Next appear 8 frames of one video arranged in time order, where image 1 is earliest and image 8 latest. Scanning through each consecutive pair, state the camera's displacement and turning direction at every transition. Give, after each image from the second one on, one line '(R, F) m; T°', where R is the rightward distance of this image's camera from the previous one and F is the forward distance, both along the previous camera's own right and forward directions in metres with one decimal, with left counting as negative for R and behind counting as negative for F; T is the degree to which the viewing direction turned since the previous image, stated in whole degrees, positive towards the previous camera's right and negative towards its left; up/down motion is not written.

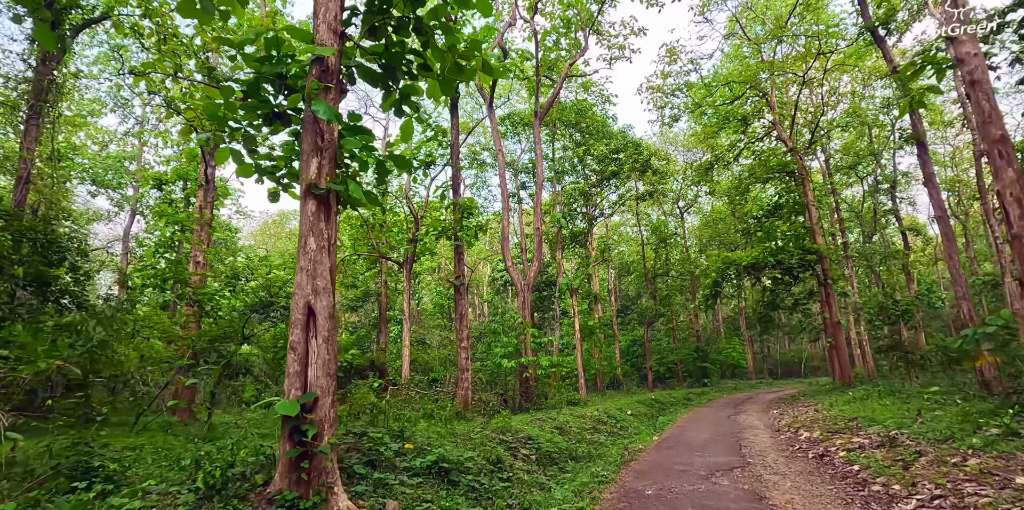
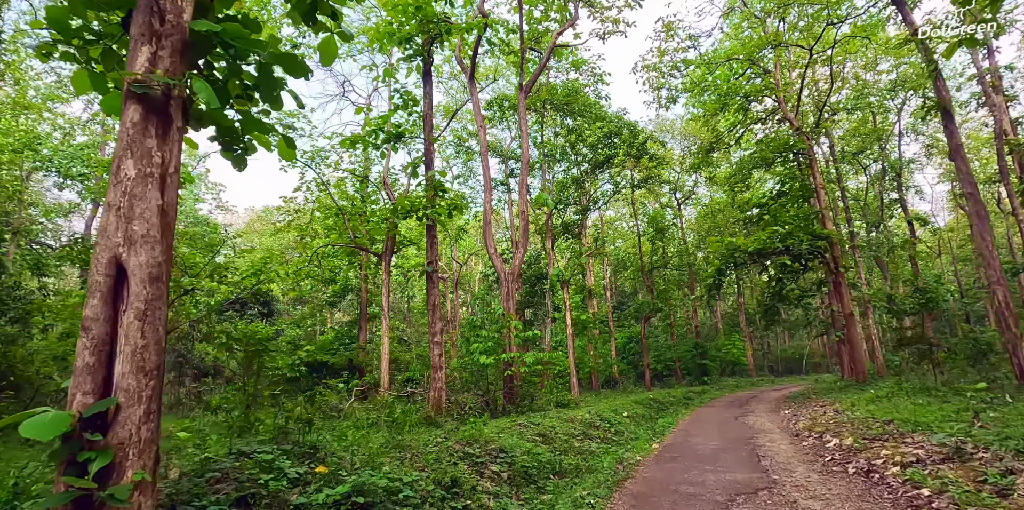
(+0.3, +1.2) m; 0°
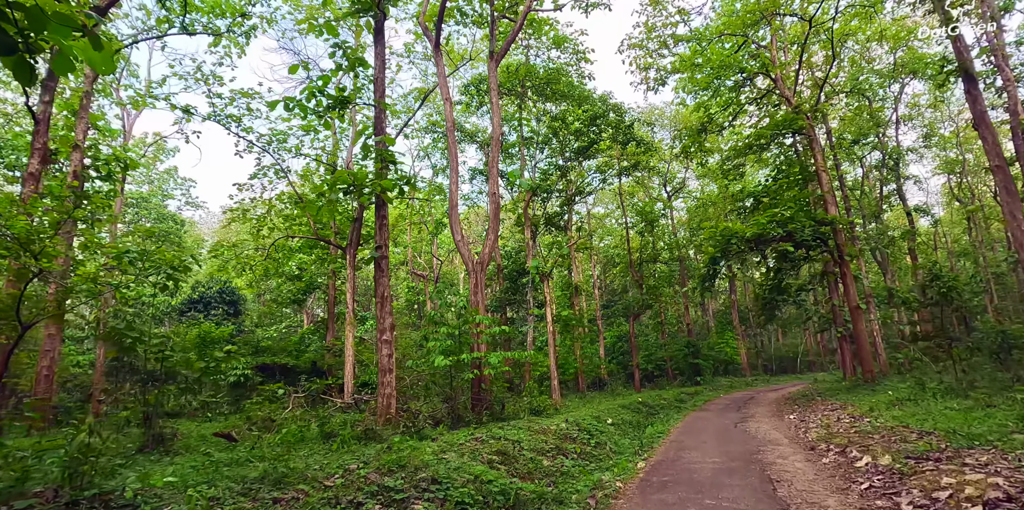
(+0.4, +1.3) m; +1°
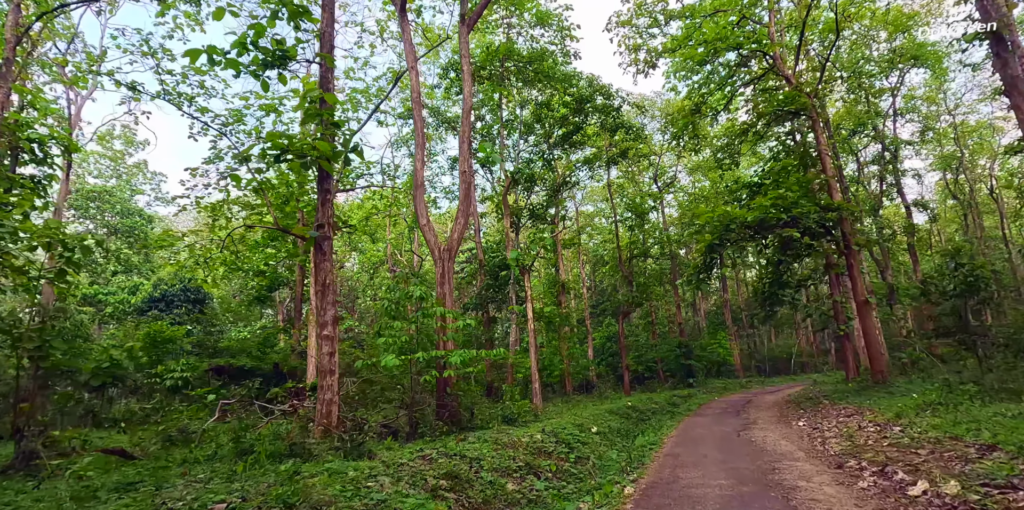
(+0.3, +1.1) m; +1°
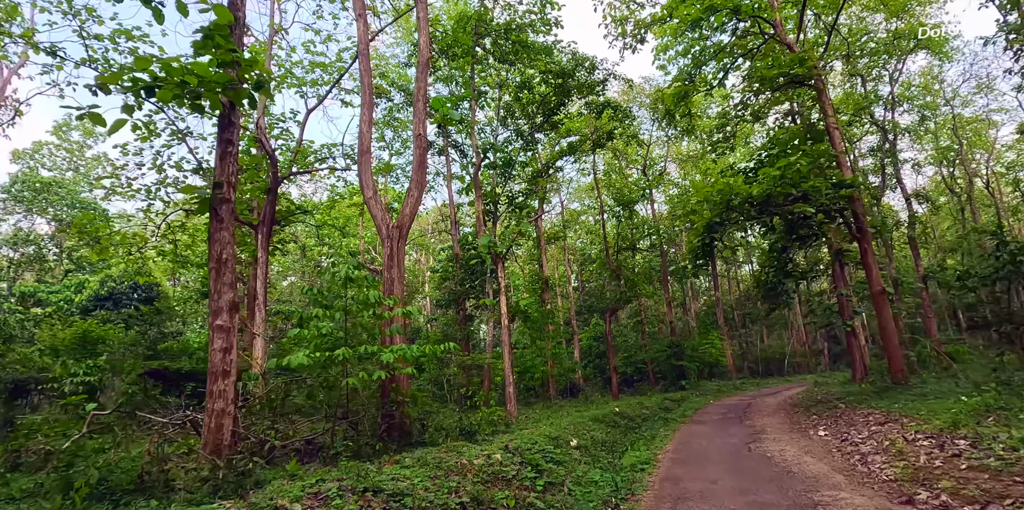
(+0.3, +1.4) m; +1°
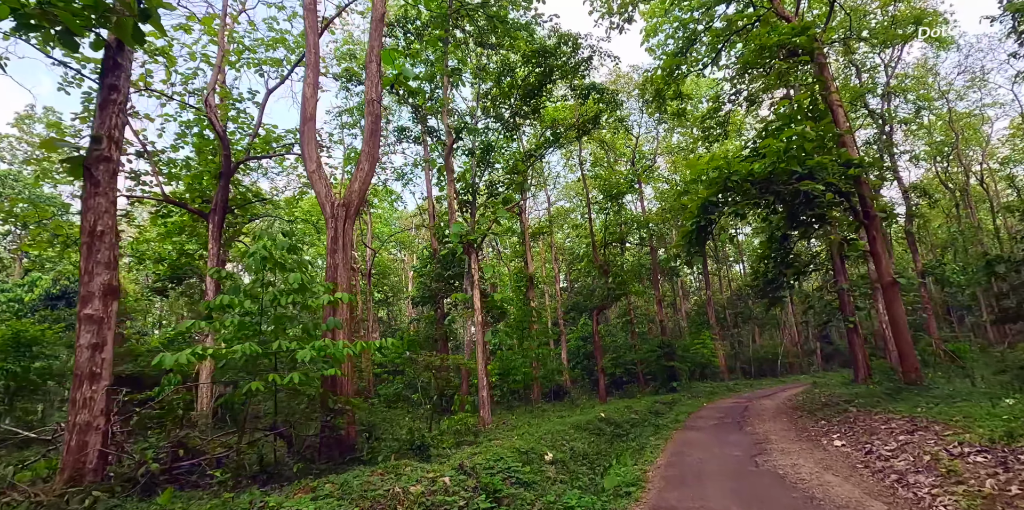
(+0.3, +1.0) m; +1°
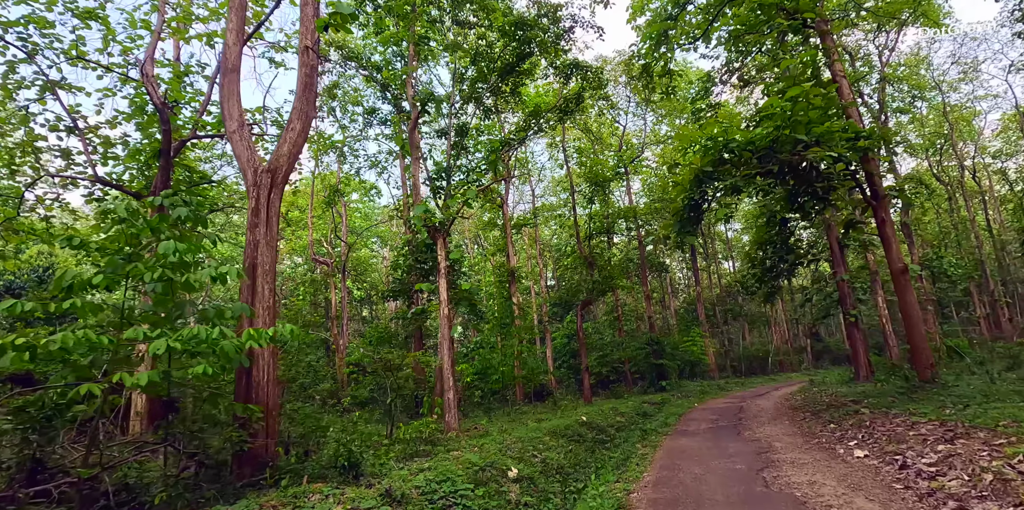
(+0.3, +1.0) m; +1°
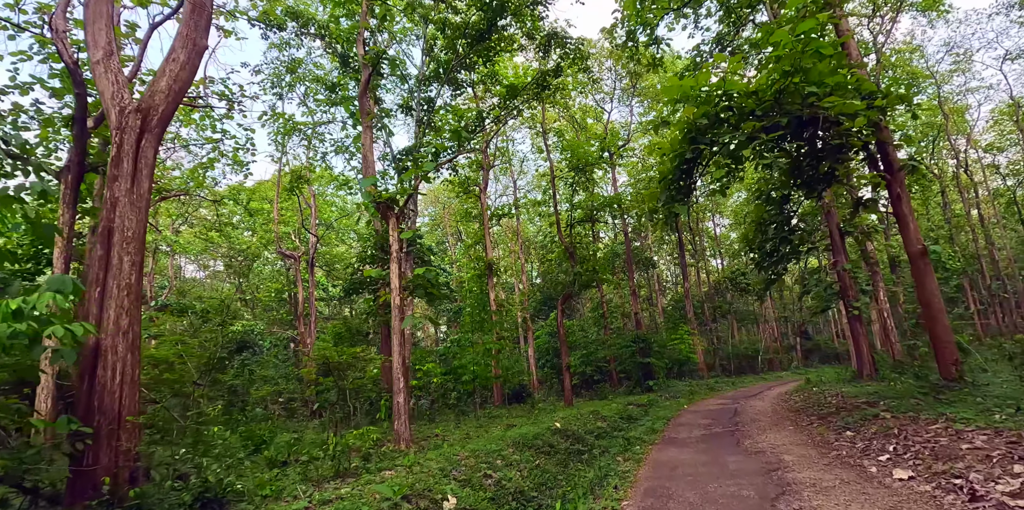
(+0.3, +1.1) m; +1°
